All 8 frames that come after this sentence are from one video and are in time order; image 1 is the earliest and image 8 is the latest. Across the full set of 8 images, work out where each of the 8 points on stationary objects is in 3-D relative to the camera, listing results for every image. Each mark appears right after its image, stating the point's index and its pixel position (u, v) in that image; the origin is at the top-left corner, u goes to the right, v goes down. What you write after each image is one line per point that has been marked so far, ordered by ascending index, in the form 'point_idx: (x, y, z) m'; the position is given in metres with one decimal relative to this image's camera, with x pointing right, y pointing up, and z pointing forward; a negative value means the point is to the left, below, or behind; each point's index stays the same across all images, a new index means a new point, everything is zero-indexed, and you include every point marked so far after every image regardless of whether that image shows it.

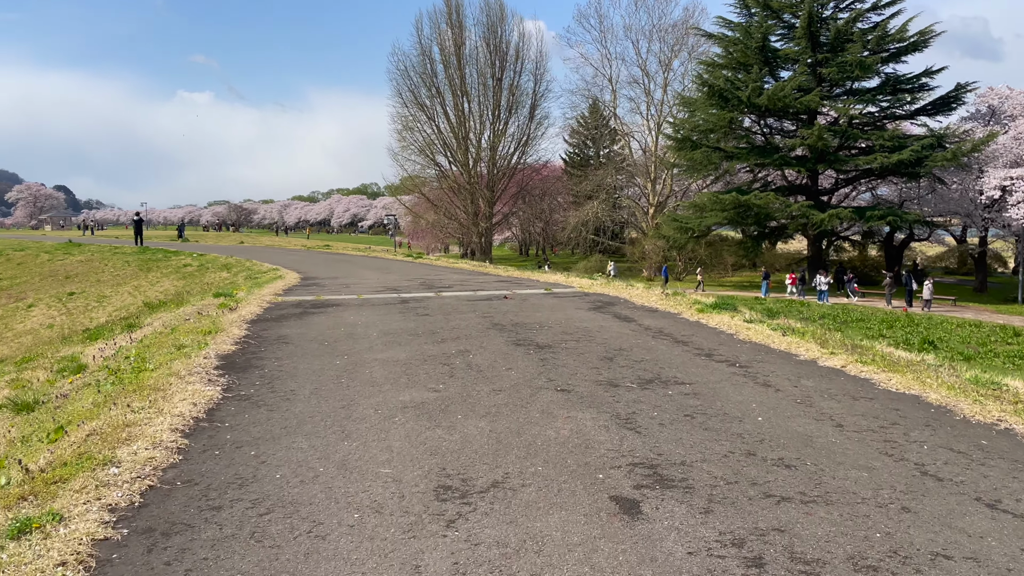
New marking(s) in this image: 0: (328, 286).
0: (-3.3, 0.0, +14.5) m
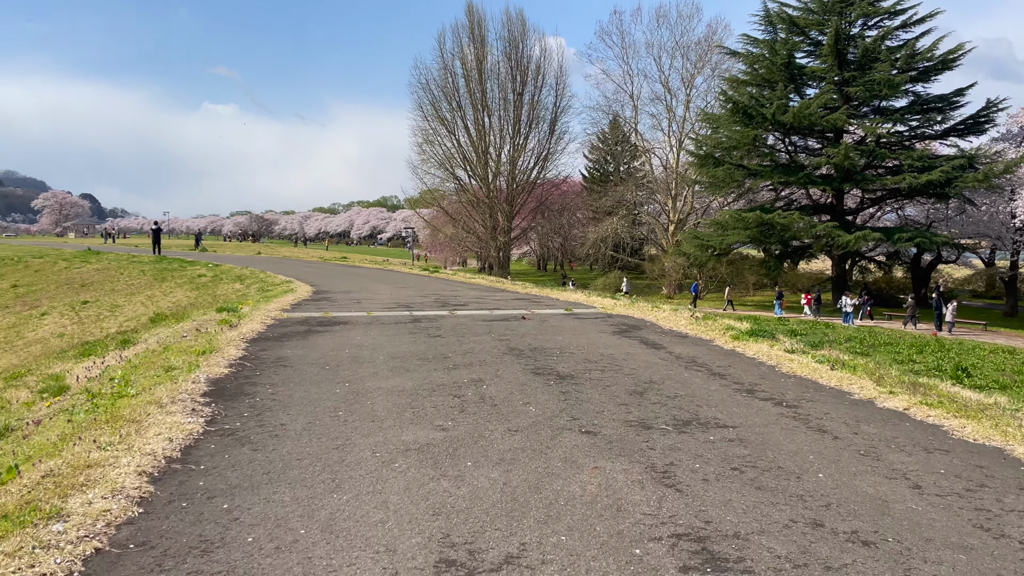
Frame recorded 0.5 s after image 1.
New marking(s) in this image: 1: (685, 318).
0: (-3.0, -0.2, +13.9) m
1: (+2.1, -0.4, +9.7) m
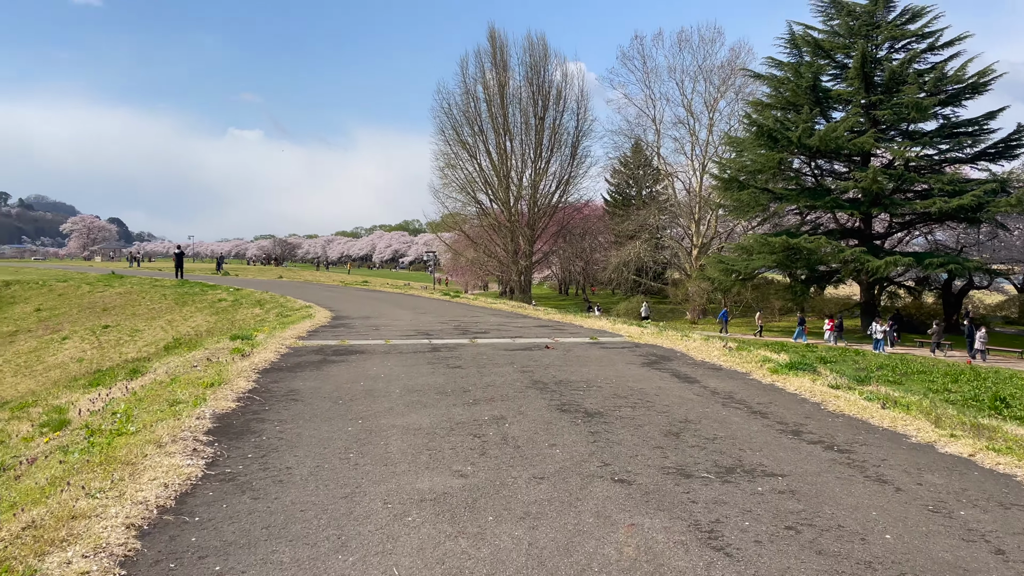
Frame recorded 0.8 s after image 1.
0: (-2.6, -0.7, +13.5) m
1: (+2.4, -0.7, +9.3) m
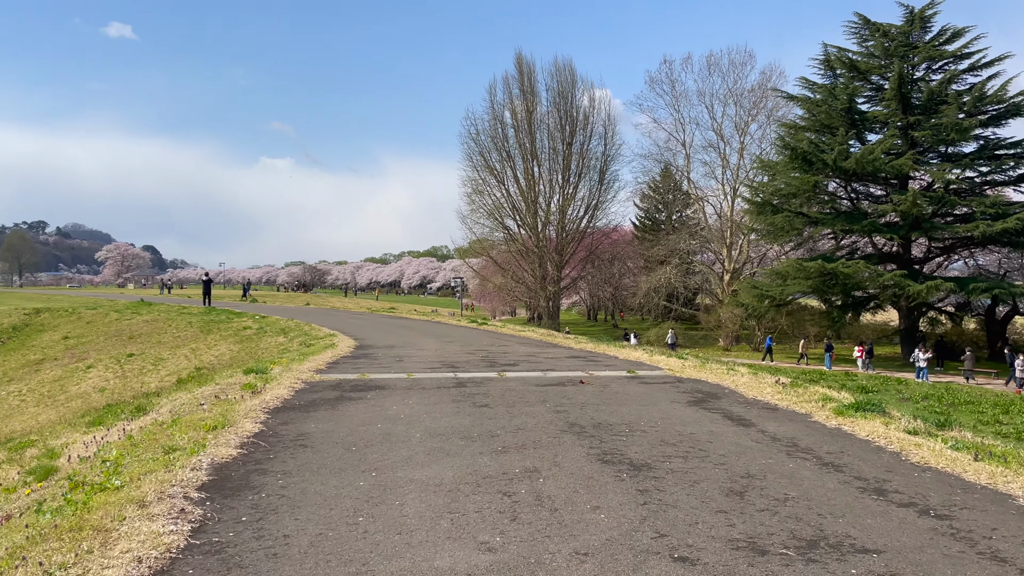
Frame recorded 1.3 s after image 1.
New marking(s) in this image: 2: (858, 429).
0: (-2.2, -1.1, +12.9) m
1: (+2.7, -1.0, +8.5) m
2: (+2.7, -1.1, +6.2) m
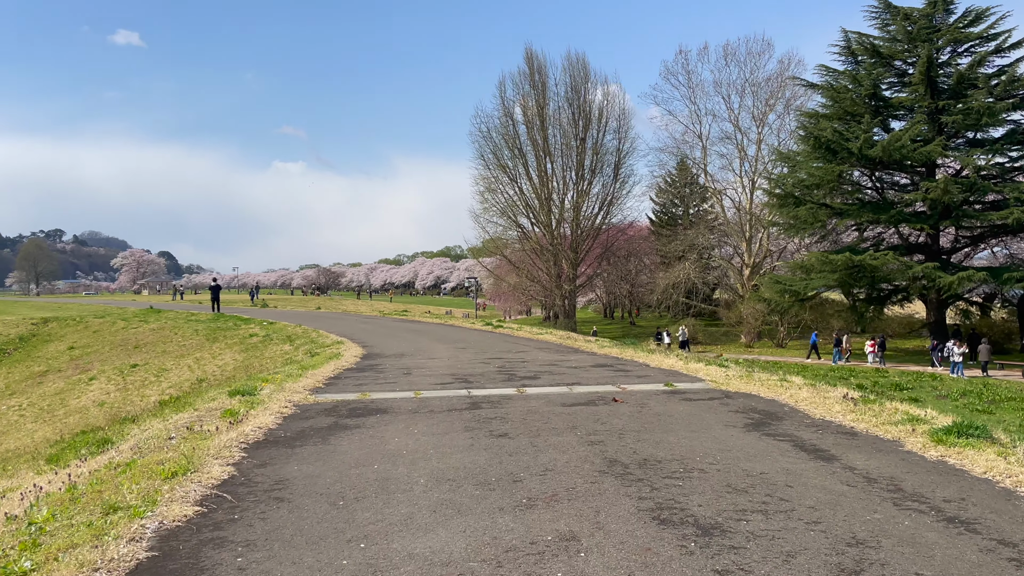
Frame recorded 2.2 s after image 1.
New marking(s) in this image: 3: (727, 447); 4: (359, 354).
0: (-1.9, -1.2, +11.8) m
1: (+2.9, -1.0, +7.3) m
2: (+2.8, -1.1, +4.9) m
3: (+1.5, -1.1, +5.6) m
4: (-3.1, -1.3, +15.9) m
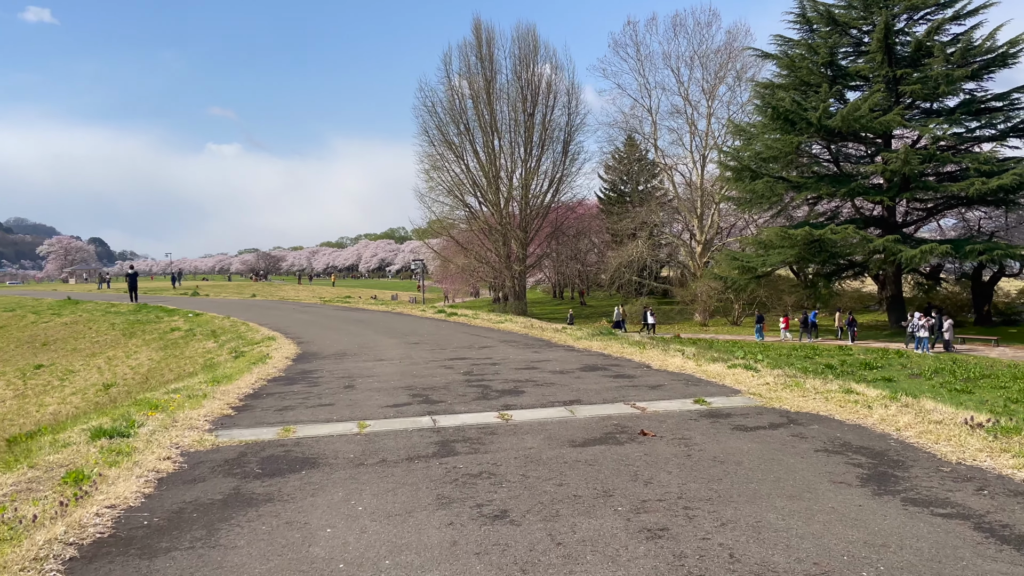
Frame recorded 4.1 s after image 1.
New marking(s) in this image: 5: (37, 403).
0: (-2.2, -1.1, +9.4) m
1: (+2.9, -0.9, +5.2) m
2: (+2.9, -1.0, +2.9) m
3: (+1.6, -1.1, +3.4) m
4: (-3.7, -1.1, +13.4) m
5: (-10.4, -2.5, +17.3) m
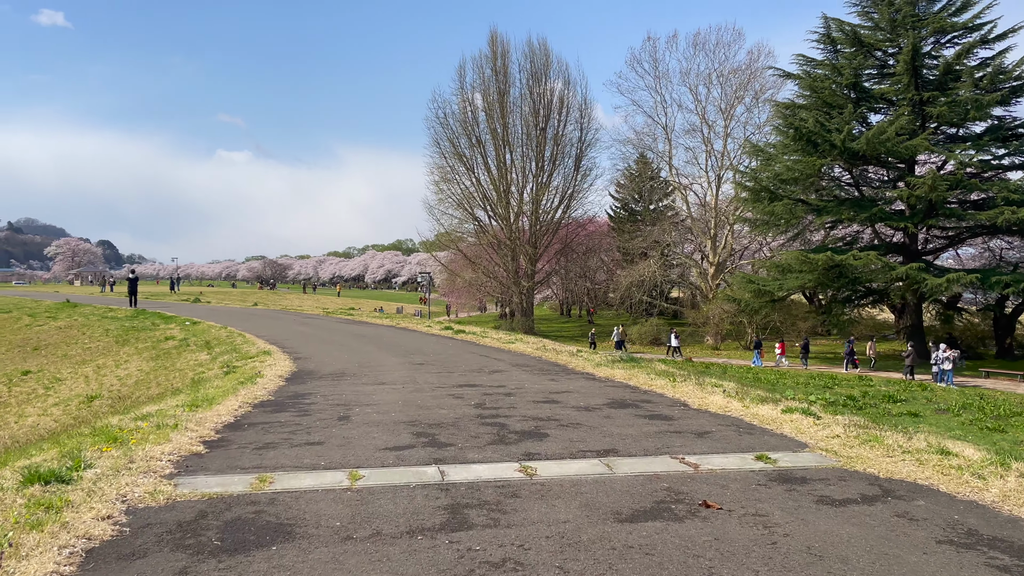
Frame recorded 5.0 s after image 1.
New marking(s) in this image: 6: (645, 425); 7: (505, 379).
0: (-2.1, -1.3, +8.3) m
1: (+3.0, -1.1, +4.0) m
2: (+3.1, -1.2, +1.7) m
3: (+1.7, -1.2, +2.3) m
4: (-3.5, -1.3, +12.3) m
5: (-10.2, -2.6, +16.3) m
6: (+1.2, -1.2, +6.8) m
7: (0.0, -1.2, +10.8) m
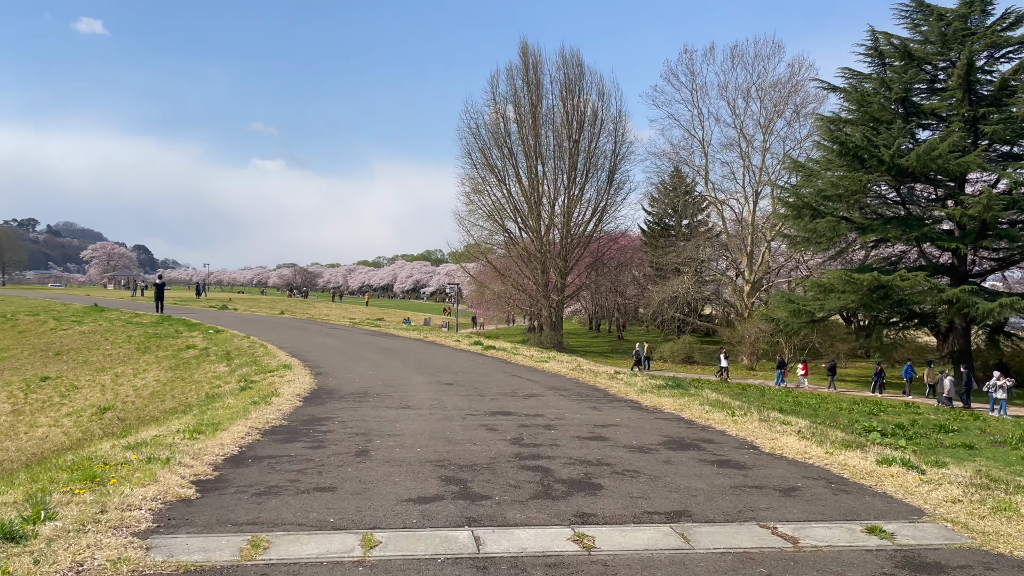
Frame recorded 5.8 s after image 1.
0: (-1.7, -1.4, +7.3) m
1: (+3.3, -1.3, +2.9) m
2: (+3.2, -1.4, +0.6) m
3: (+1.9, -1.4, +1.2) m
4: (-3.0, -1.5, +11.4) m
5: (-9.5, -2.7, +15.6) m
6: (+1.5, -1.3, +5.7) m
7: (+0.4, -1.4, +9.7) m
